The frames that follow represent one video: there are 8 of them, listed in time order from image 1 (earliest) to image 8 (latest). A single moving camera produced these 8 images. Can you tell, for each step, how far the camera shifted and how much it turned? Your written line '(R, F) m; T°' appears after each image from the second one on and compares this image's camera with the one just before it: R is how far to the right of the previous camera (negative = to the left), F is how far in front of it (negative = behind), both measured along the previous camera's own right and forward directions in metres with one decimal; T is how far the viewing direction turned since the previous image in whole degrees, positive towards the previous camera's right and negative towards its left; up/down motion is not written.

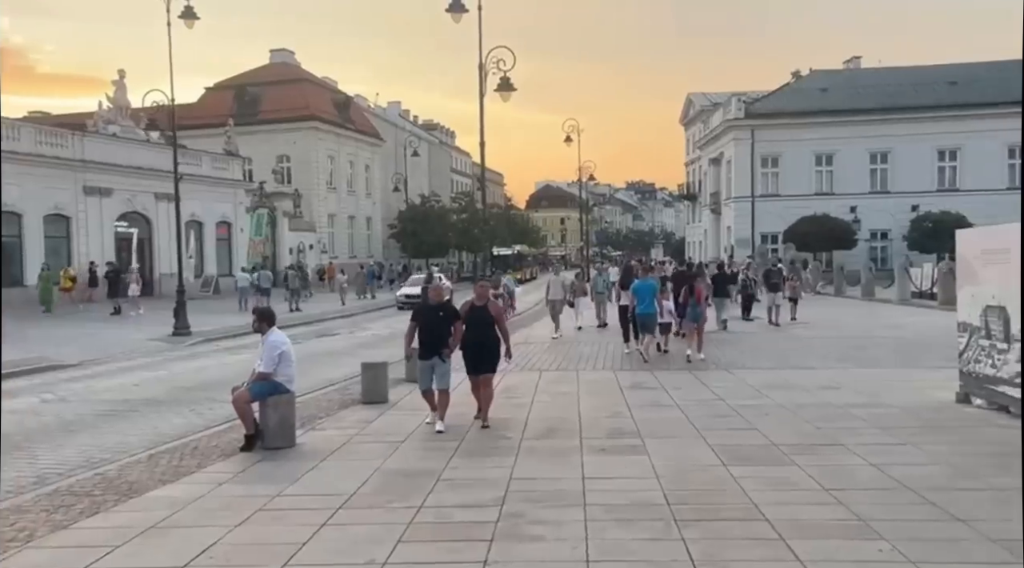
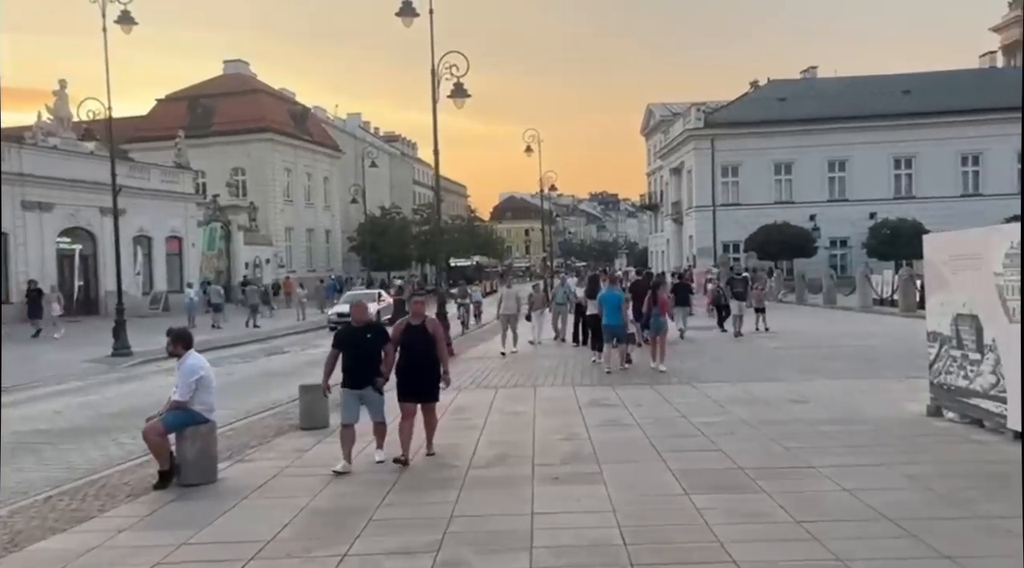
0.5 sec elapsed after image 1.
(+0.2, +0.7) m; +2°
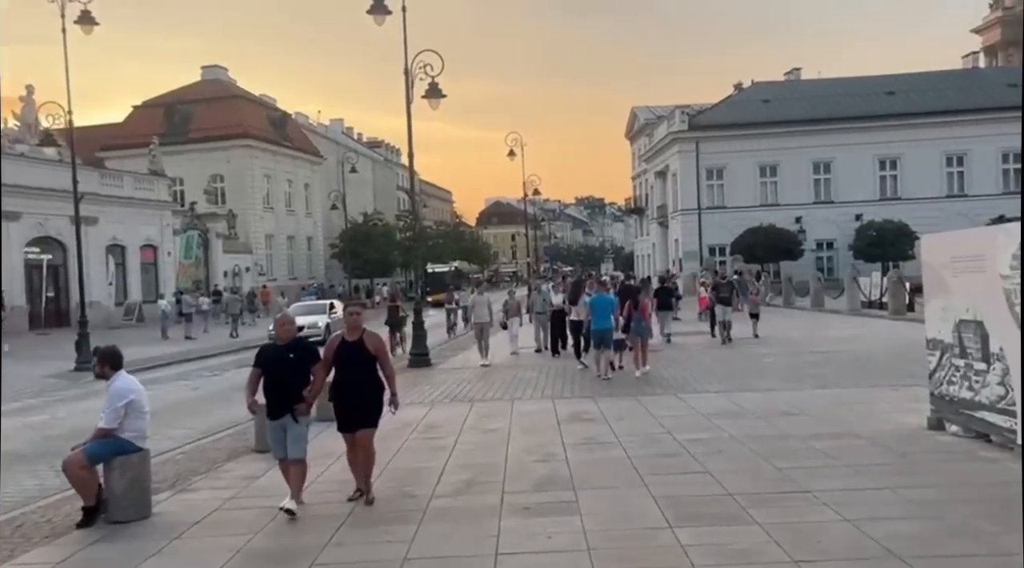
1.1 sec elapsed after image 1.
(+0.2, +0.7) m; +1°
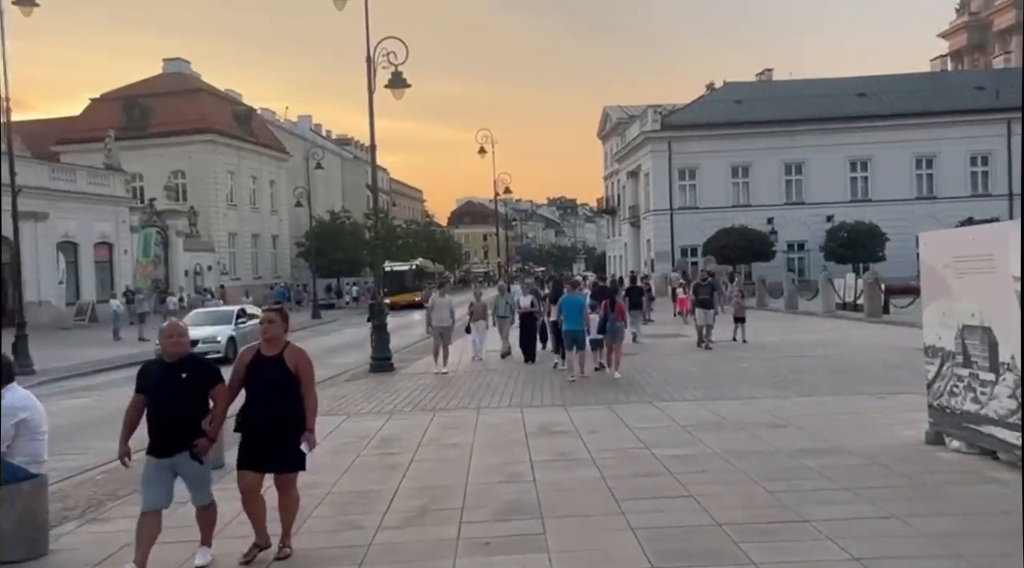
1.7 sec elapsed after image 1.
(+0.1, +0.9) m; +2°
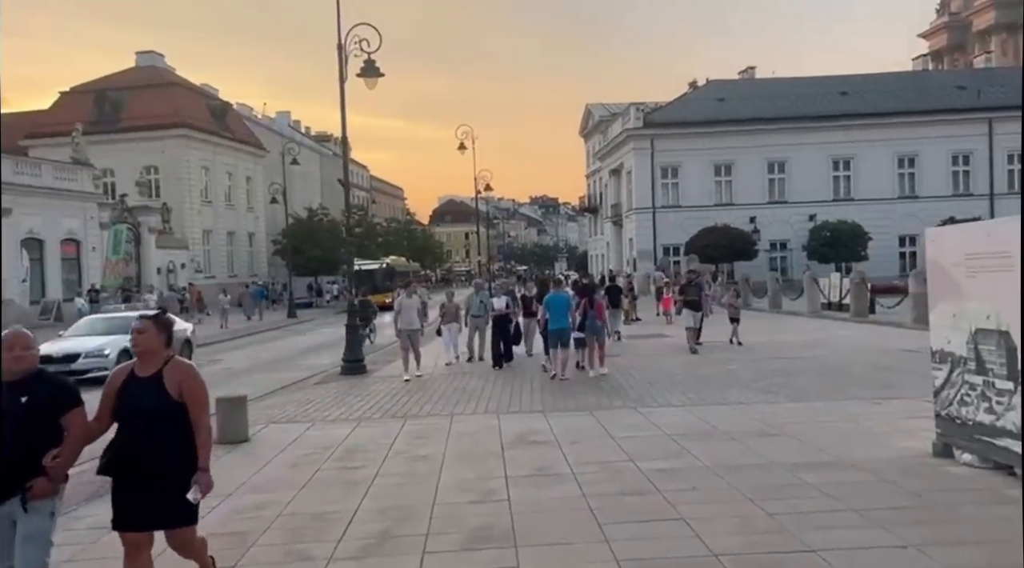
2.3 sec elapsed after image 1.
(+0.1, +0.8) m; +1°
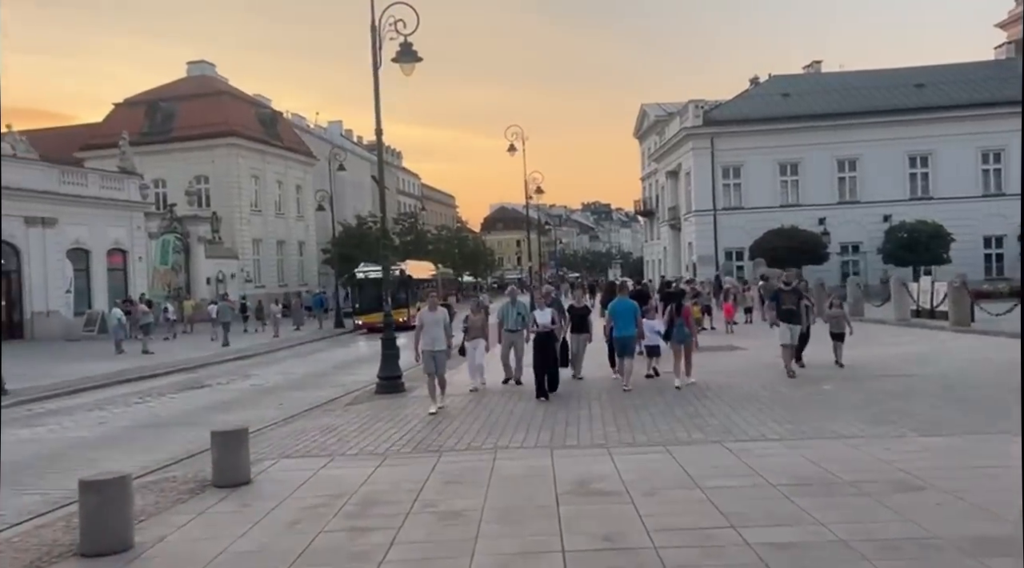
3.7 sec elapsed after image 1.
(0.0, +2.1) m; -3°
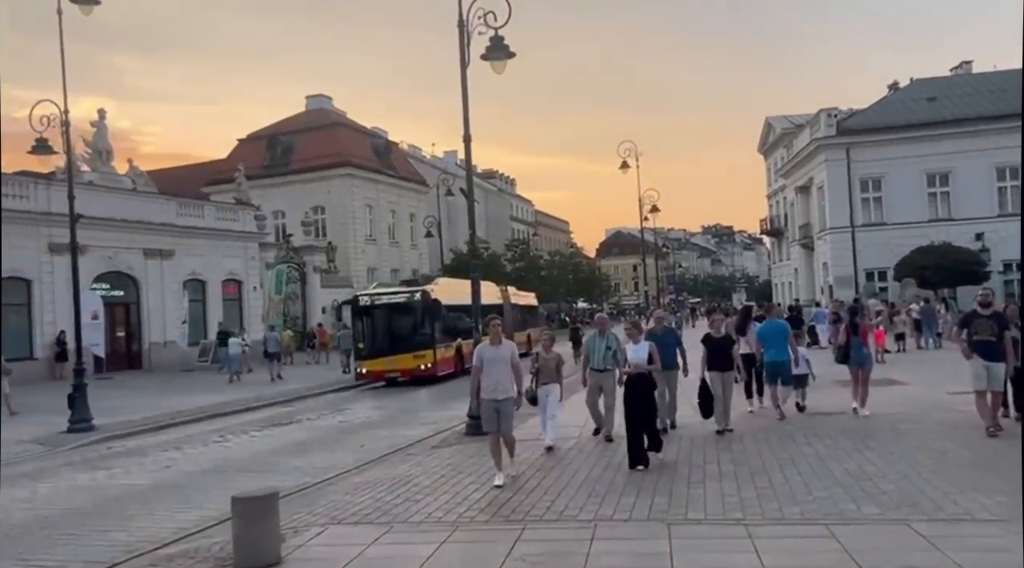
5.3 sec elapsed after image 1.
(+0.2, +2.3) m; -8°
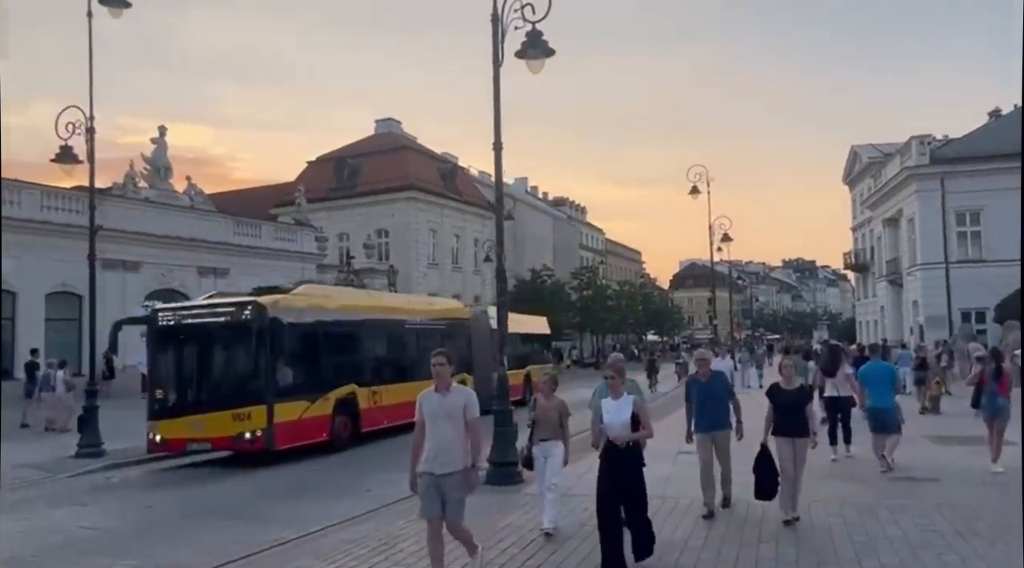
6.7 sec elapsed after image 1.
(+0.6, +2.0) m; -5°
